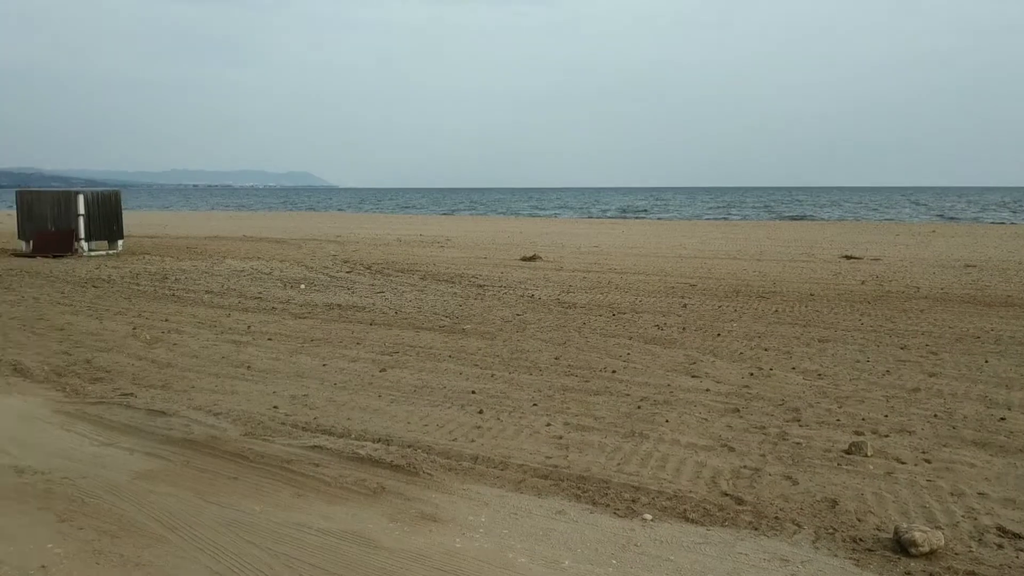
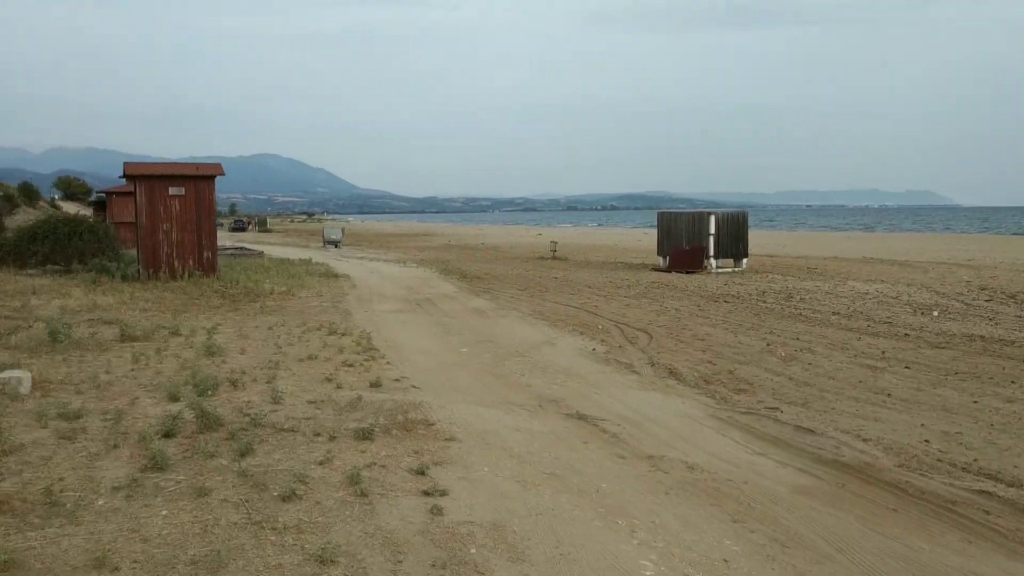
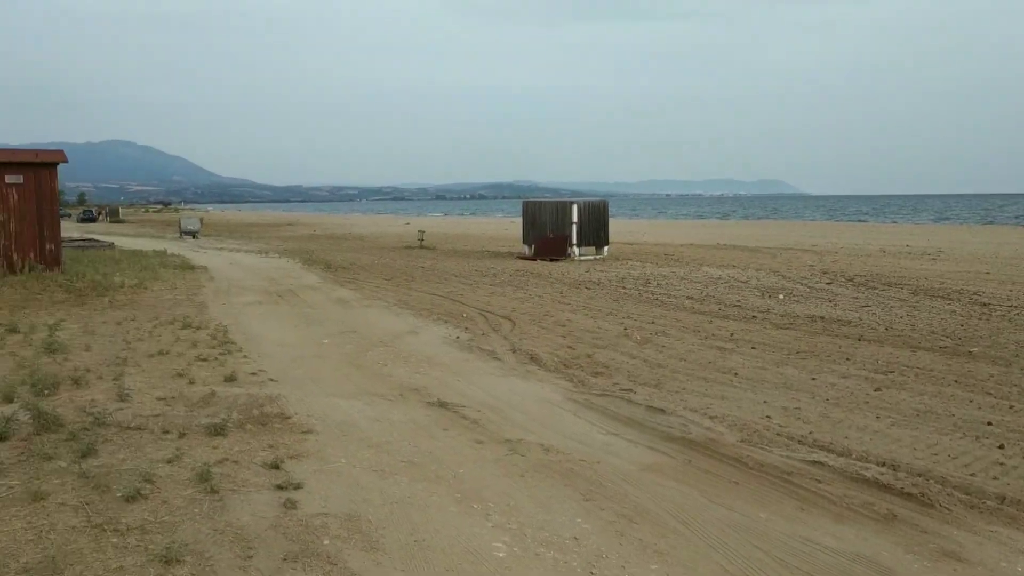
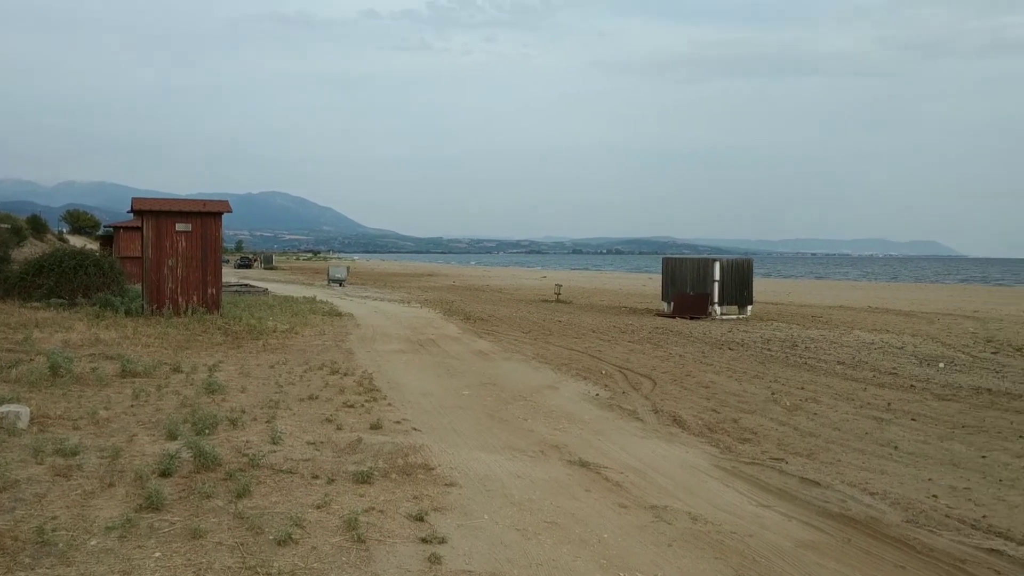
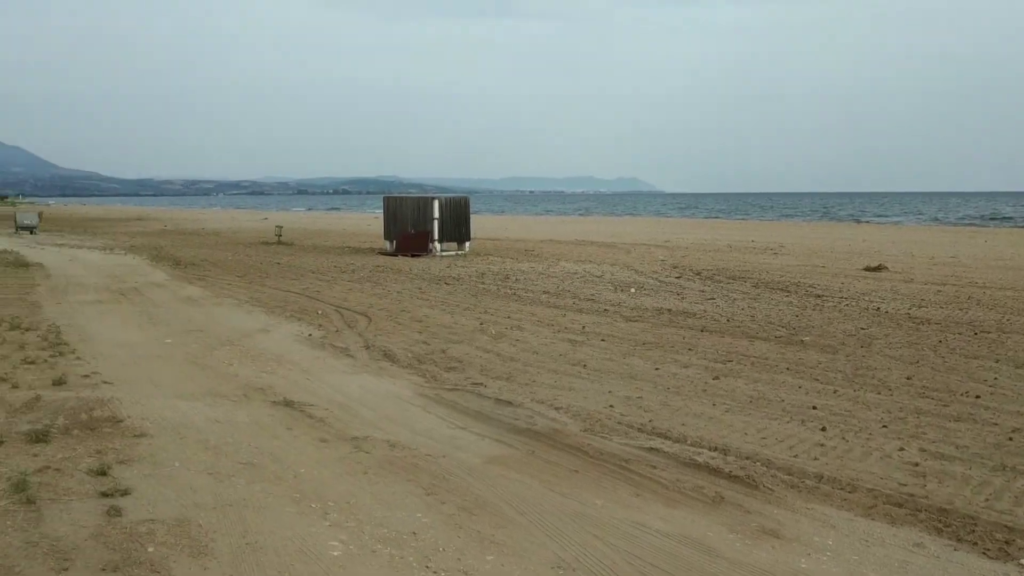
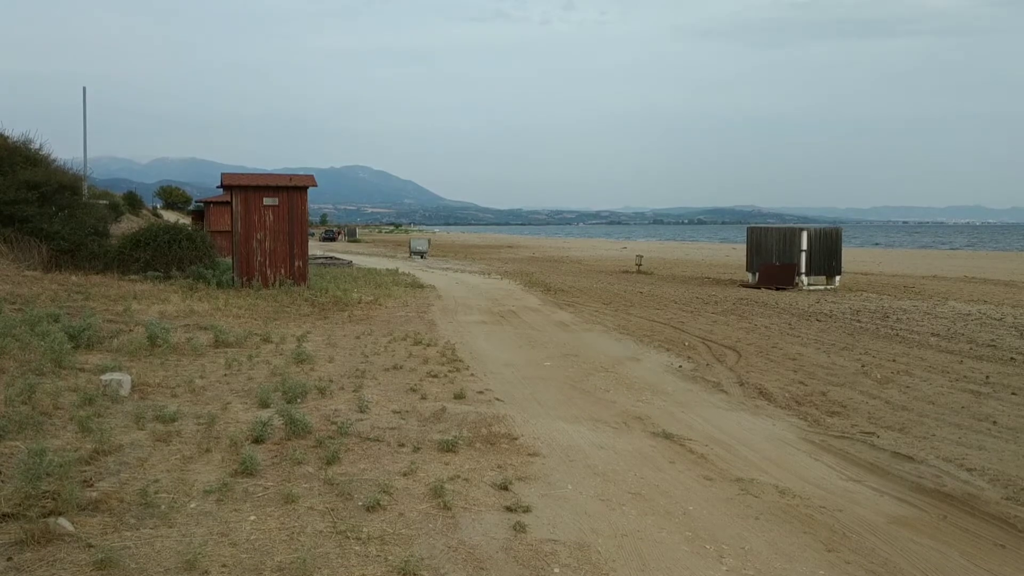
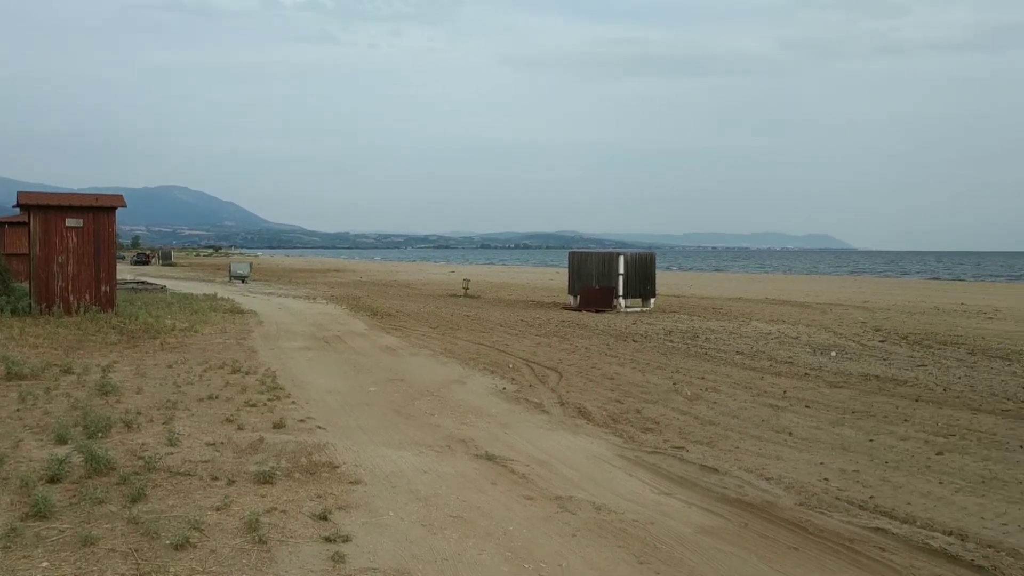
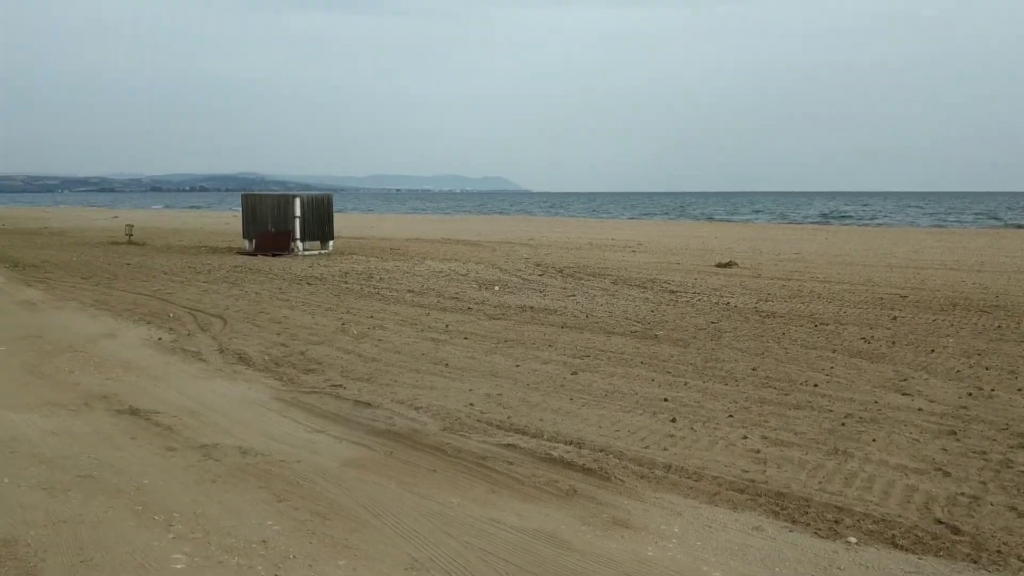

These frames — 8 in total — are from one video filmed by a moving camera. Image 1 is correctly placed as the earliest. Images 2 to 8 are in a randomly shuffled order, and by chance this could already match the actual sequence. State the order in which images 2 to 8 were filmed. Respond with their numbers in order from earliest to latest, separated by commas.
8, 5, 3, 2, 6, 4, 7
